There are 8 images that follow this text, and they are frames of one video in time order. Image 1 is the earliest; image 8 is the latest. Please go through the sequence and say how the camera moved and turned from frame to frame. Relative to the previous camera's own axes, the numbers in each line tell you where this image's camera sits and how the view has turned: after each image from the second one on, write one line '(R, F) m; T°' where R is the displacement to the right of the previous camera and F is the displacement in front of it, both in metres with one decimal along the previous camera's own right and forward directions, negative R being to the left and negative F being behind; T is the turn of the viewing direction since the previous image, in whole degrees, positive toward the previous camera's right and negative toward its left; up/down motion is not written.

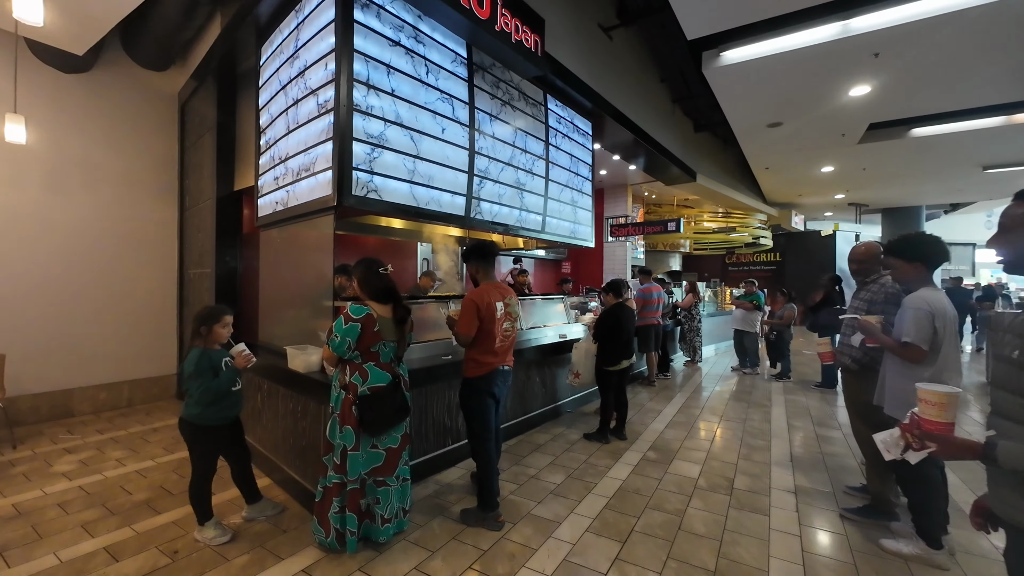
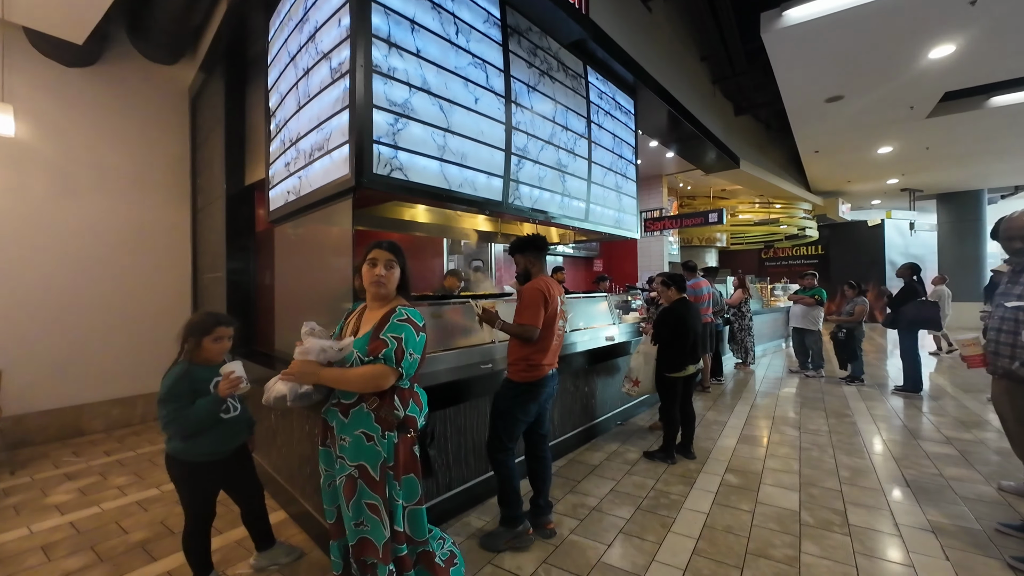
(-0.2, +0.5) m; -3°
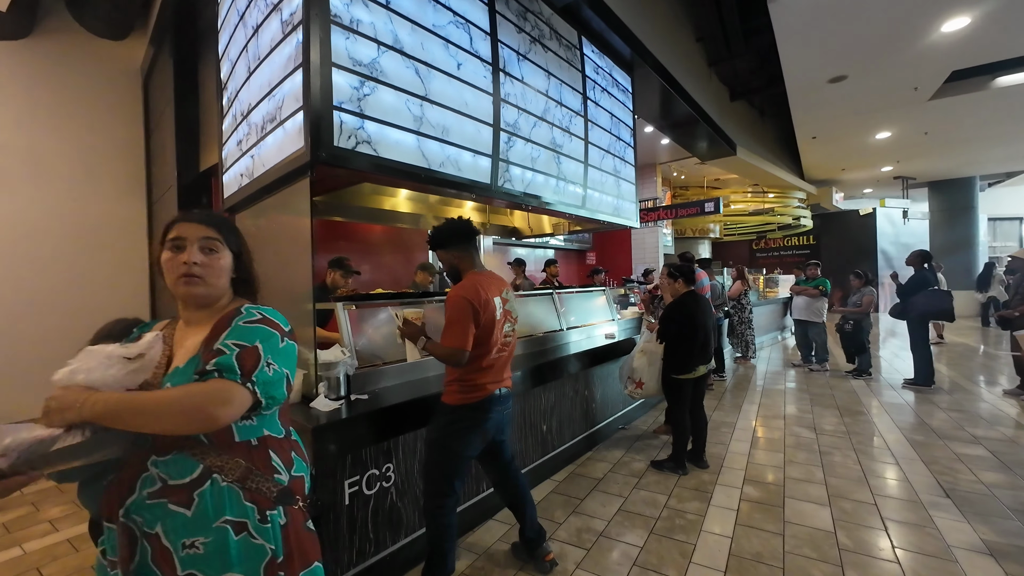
(0.0, +0.3) m; +1°
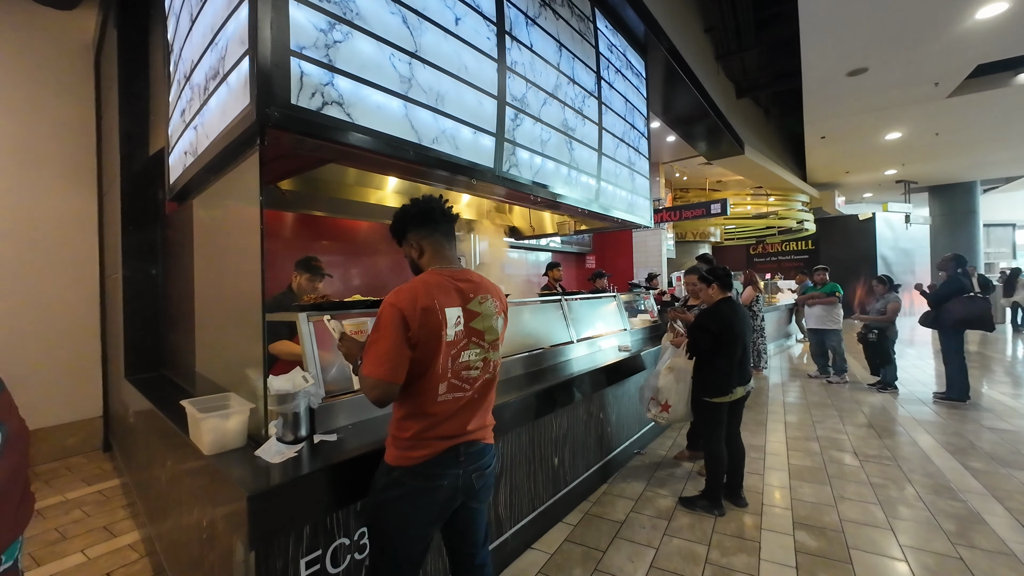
(-0.1, +0.4) m; +1°
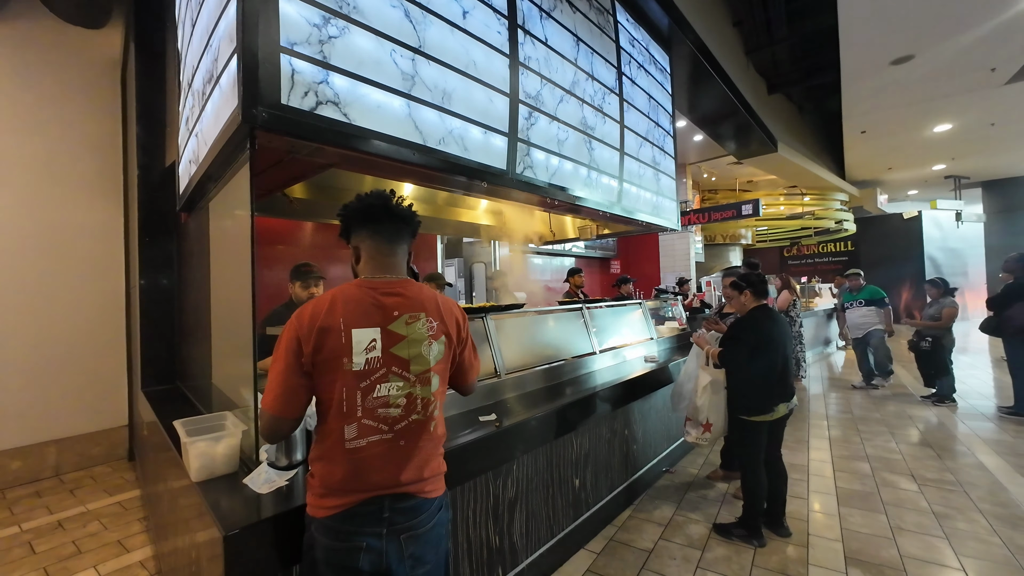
(0.0, +0.1) m; -3°
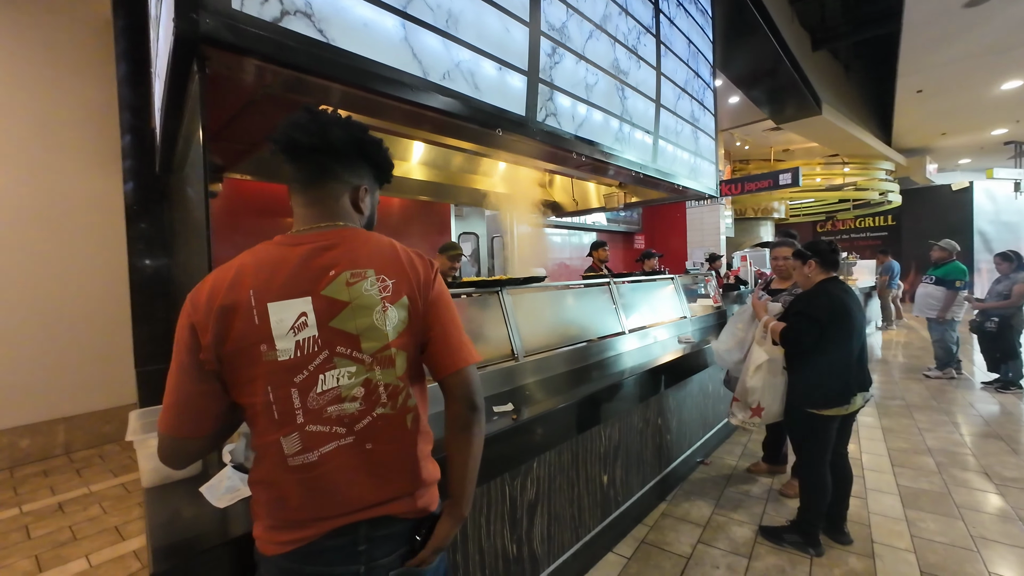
(0.0, +0.3) m; -2°
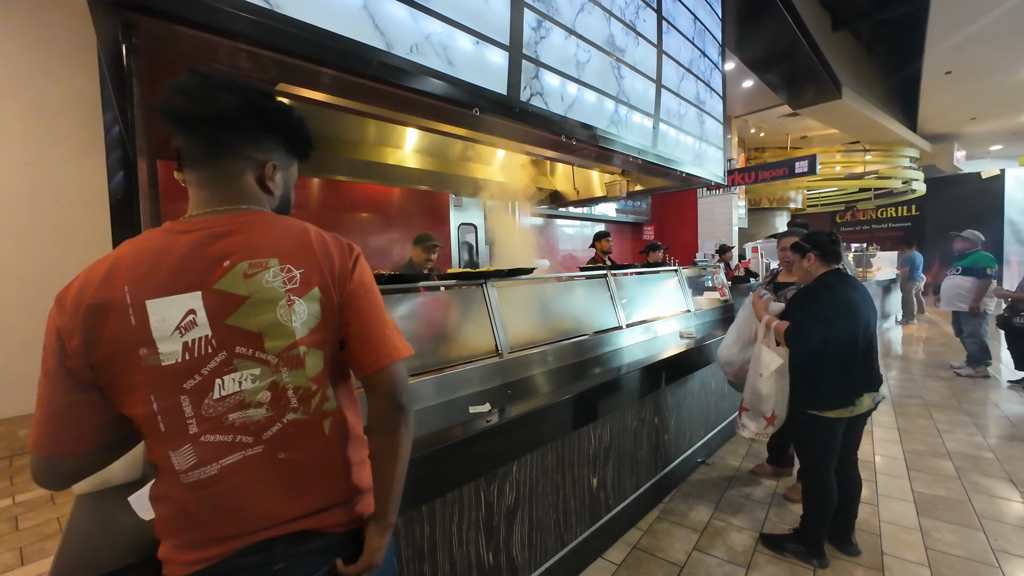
(+0.1, +0.1) m; -2°
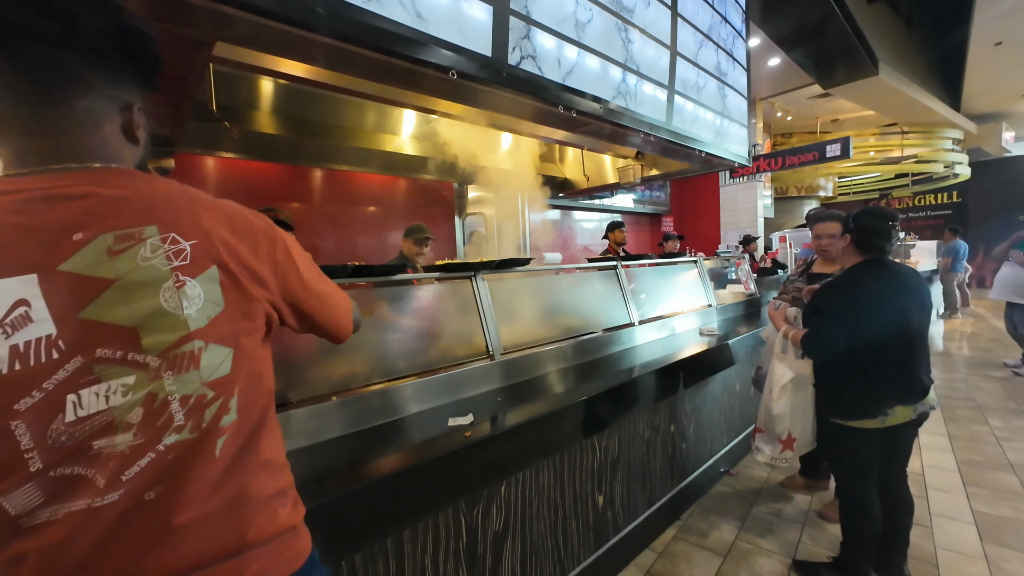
(+0.1, +0.2) m; -3°
